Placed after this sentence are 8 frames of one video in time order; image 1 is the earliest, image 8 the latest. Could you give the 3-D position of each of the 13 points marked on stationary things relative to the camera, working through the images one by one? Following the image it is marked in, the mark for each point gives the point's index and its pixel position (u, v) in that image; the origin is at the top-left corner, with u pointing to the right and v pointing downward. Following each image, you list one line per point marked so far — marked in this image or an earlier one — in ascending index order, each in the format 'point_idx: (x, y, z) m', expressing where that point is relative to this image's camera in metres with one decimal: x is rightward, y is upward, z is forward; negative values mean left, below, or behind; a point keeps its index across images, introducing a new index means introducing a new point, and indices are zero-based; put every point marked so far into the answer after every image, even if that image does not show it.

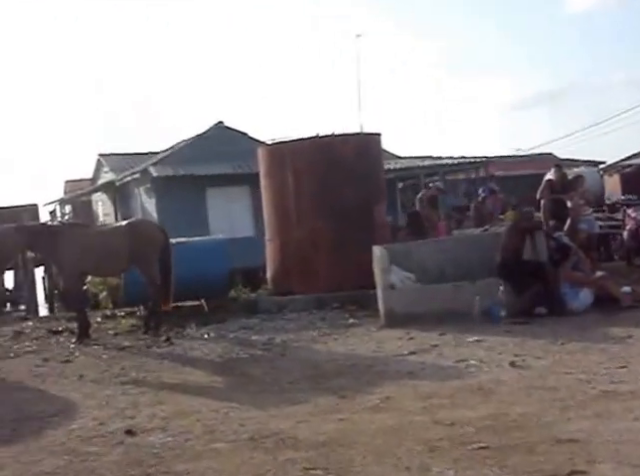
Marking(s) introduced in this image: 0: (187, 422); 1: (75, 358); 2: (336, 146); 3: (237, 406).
0: (-1.0, -1.4, +6.1) m
1: (-2.8, -1.4, +9.2) m
2: (+0.2, +1.3, +11.9) m
3: (-0.7, -1.3, +6.4) m
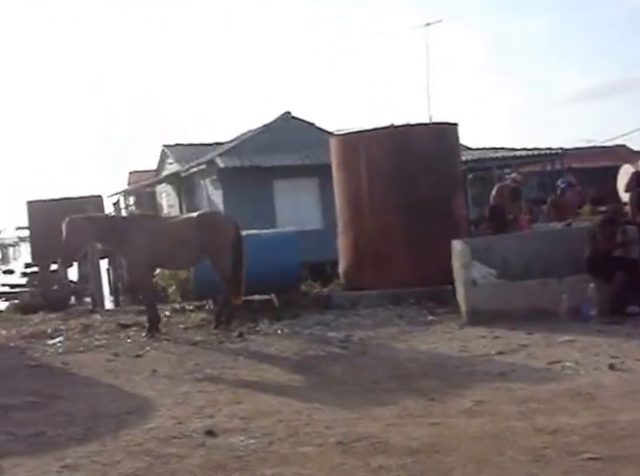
0: (-0.4, -1.3, +5.8) m
1: (-1.9, -1.3, +9.0) m
2: (+1.3, +1.4, +11.4) m
3: (0.0, -1.3, +6.0) m
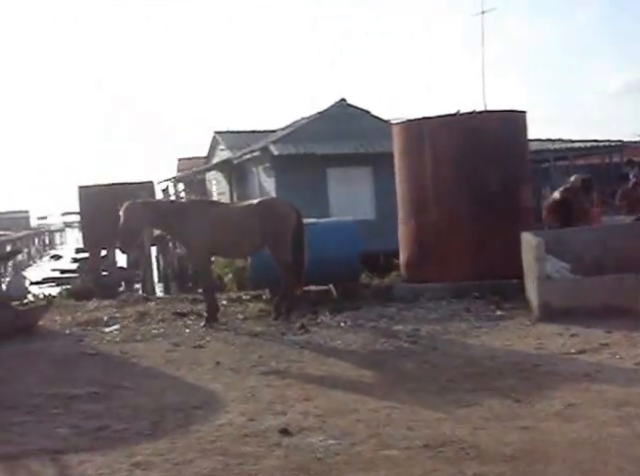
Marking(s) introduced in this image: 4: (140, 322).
0: (+0.2, -1.2, +5.4) m
1: (-1.2, -1.1, +8.8) m
2: (+2.2, +1.5, +11.0) m
3: (+0.6, -1.2, +5.7) m
4: (-2.3, -1.1, +10.3) m
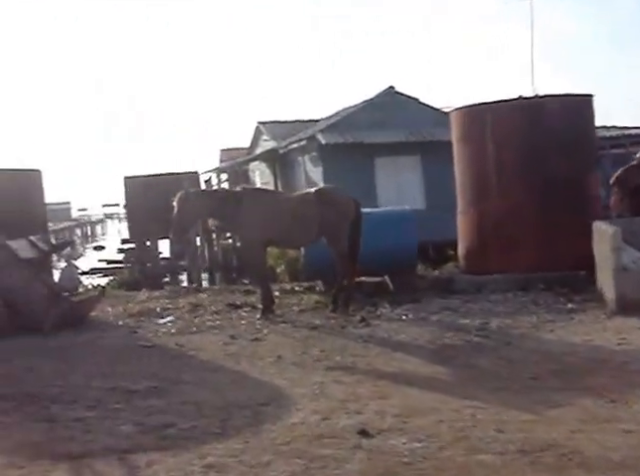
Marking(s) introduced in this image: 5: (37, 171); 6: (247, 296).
0: (+0.7, -1.1, +5.1) m
1: (-0.6, -1.0, +8.5) m
2: (+2.9, +1.7, +10.5) m
3: (+1.1, -1.1, +5.3) m
4: (-1.6, -0.9, +10.1) m
5: (-4.0, +0.9, +11.4) m
6: (-1.0, -0.8, +11.1) m
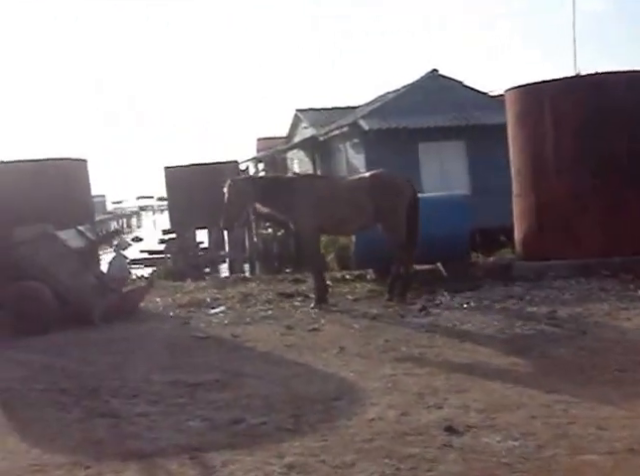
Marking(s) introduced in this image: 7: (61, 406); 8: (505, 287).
0: (+1.2, -1.0, +4.7) m
1: (0.0, -0.9, +8.2) m
2: (+3.5, +1.9, +10.0) m
3: (+1.5, -1.0, +4.9) m
4: (-0.9, -0.8, +9.8) m
5: (-3.3, +1.1, +11.2) m
6: (-0.3, -0.6, +10.8) m
7: (-1.9, -1.2, +5.9) m
8: (+2.1, -0.6, +9.4) m
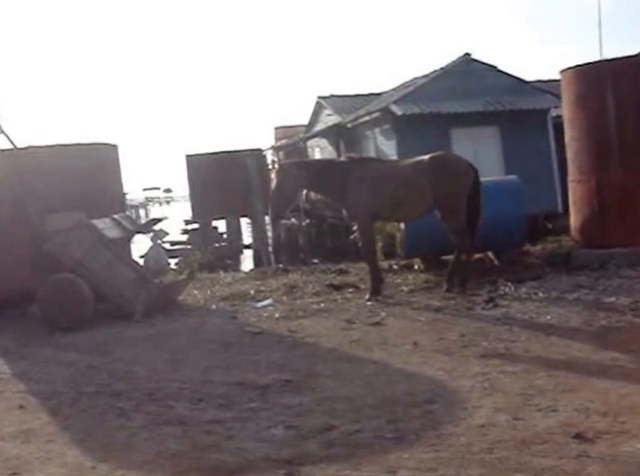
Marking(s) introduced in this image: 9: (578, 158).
0: (+1.7, -1.0, +4.2) m
1: (+0.6, -0.8, +7.6) m
2: (+4.1, +2.0, +9.4) m
3: (+2.1, -0.9, +4.4) m
4: (-0.3, -0.7, +9.3) m
5: (-2.7, +1.2, +10.7) m
6: (+0.3, -0.5, +10.3) m
7: (-1.3, -1.1, +5.4) m
8: (+2.7, -0.4, +8.8) m
9: (+3.2, +1.0, +10.3) m
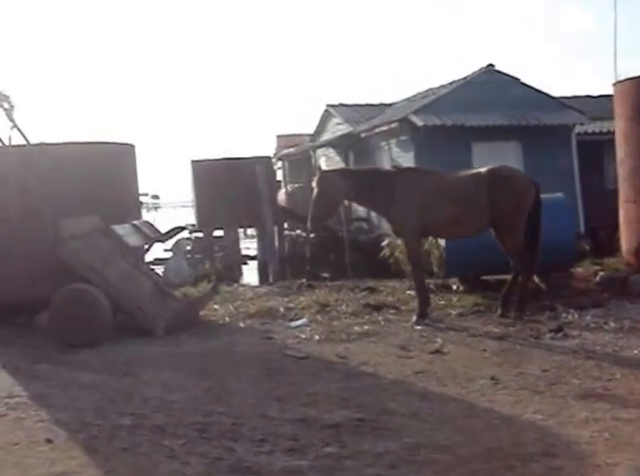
0: (+2.2, -1.1, +3.4) m
1: (+1.0, -0.9, +6.8) m
2: (+4.6, +1.7, +8.8) m
3: (+2.6, -1.0, +3.6) m
4: (+0.1, -0.8, +8.5) m
5: (-2.3, +1.1, +9.9) m
6: (+0.7, -0.7, +9.5) m
7: (-0.9, -1.2, +4.6) m
8: (+3.1, -0.7, +8.1) m
9: (+3.7, +0.8, +9.6) m
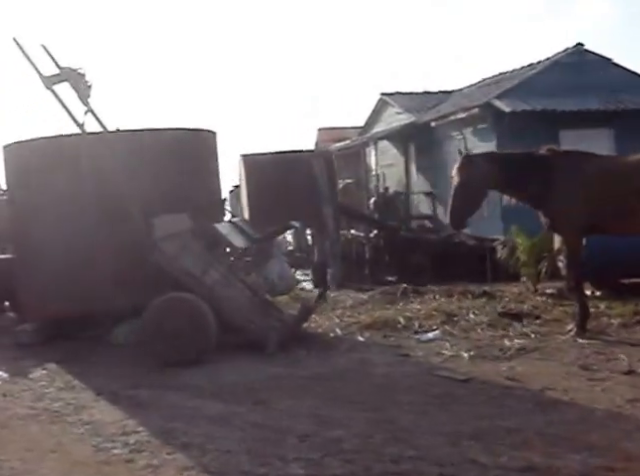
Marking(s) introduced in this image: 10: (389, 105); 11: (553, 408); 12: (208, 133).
0: (+3.3, -1.0, +2.2) m
1: (+2.2, -0.9, +5.6) m
2: (+5.7, +1.8, +7.5) m
3: (+3.7, -1.0, +2.4) m
4: (+1.3, -0.8, +7.3) m
5: (-1.1, +1.1, +8.7) m
6: (+1.9, -0.6, +8.3) m
7: (+0.3, -1.2, +3.4) m
8: (+4.3, -0.6, +6.9) m
9: (+4.8, +0.8, +8.3) m
10: (+1.7, +3.1, +19.9) m
11: (+1.4, -1.0, +4.9) m
12: (-1.1, +1.1, +8.7) m
